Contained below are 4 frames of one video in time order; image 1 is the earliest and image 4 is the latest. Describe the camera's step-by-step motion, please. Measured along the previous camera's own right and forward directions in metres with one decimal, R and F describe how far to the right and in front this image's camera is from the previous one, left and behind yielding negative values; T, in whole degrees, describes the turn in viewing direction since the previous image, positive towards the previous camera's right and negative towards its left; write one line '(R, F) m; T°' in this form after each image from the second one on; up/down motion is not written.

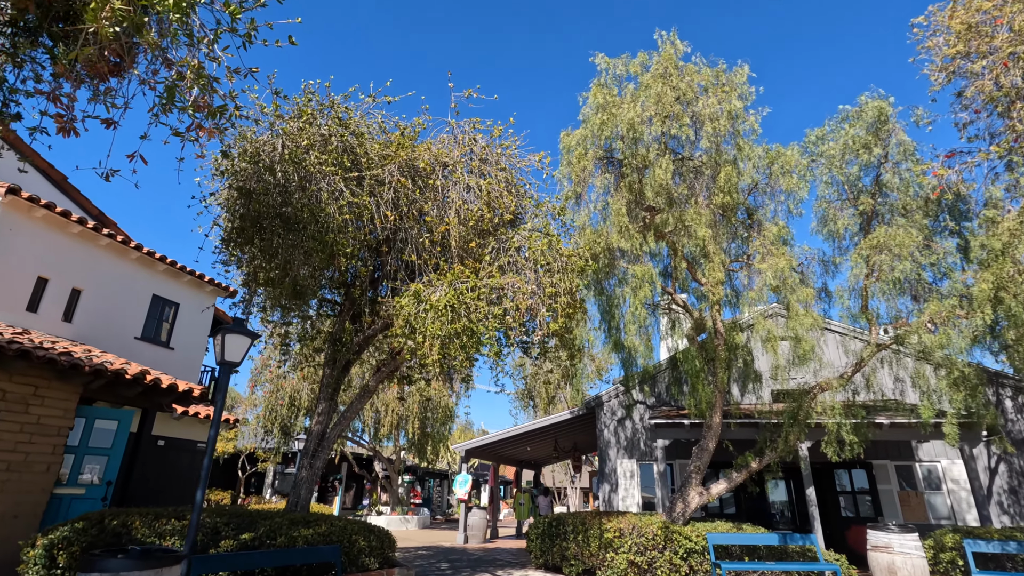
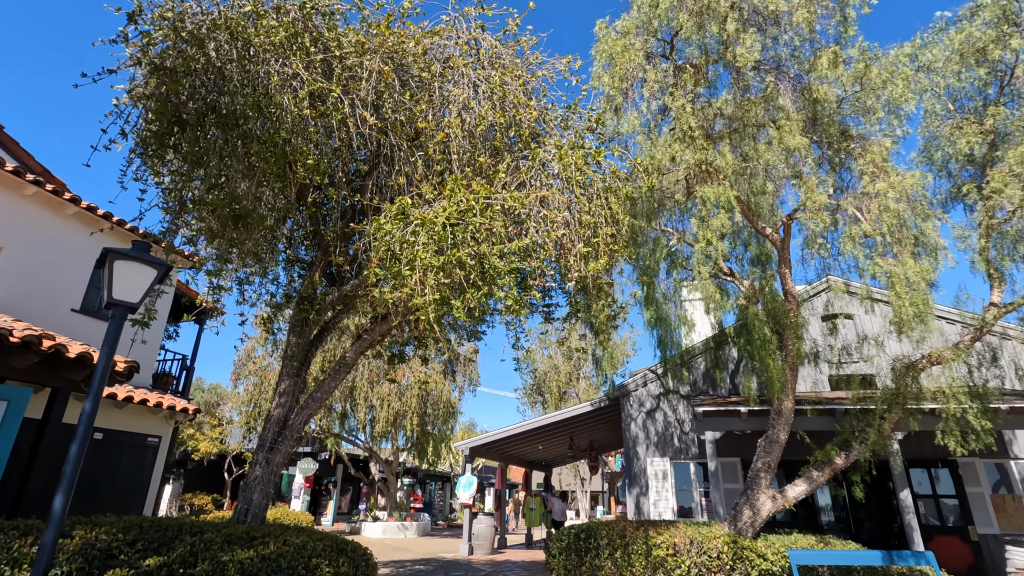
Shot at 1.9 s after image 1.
(-0.3, +2.3) m; 0°
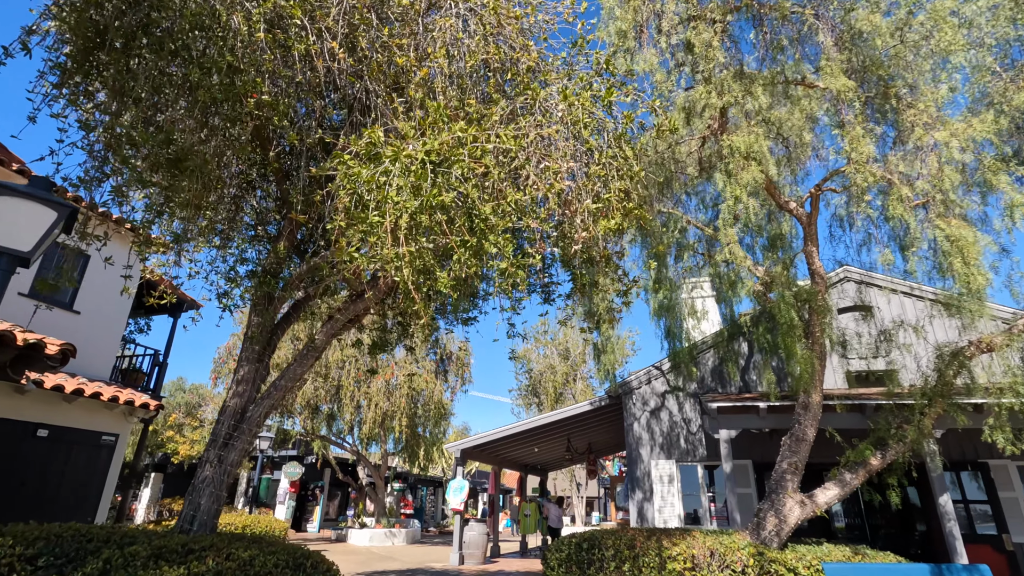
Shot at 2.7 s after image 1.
(0.0, +1.0) m; +1°
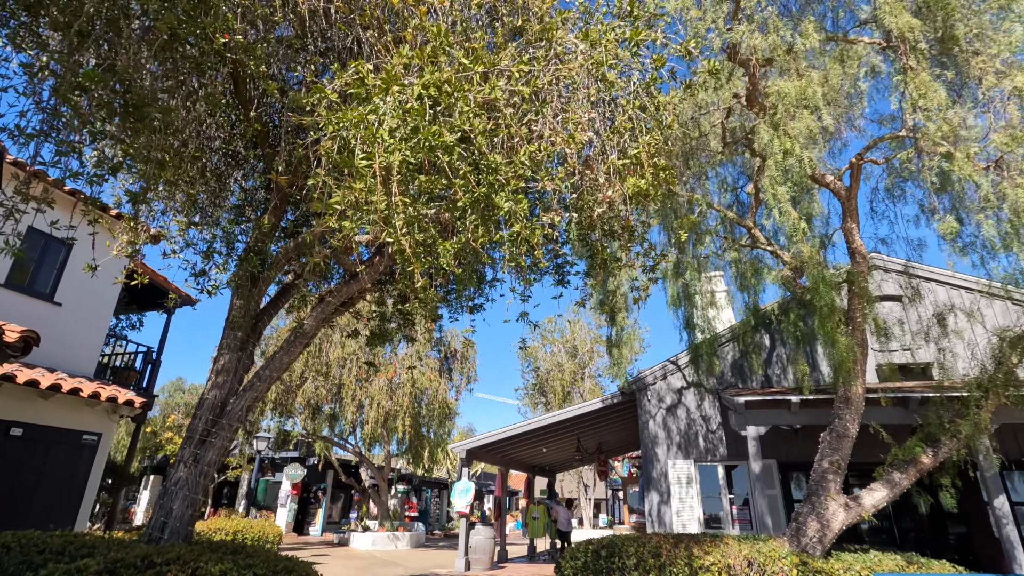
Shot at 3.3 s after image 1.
(-0.1, +0.7) m; 0°
